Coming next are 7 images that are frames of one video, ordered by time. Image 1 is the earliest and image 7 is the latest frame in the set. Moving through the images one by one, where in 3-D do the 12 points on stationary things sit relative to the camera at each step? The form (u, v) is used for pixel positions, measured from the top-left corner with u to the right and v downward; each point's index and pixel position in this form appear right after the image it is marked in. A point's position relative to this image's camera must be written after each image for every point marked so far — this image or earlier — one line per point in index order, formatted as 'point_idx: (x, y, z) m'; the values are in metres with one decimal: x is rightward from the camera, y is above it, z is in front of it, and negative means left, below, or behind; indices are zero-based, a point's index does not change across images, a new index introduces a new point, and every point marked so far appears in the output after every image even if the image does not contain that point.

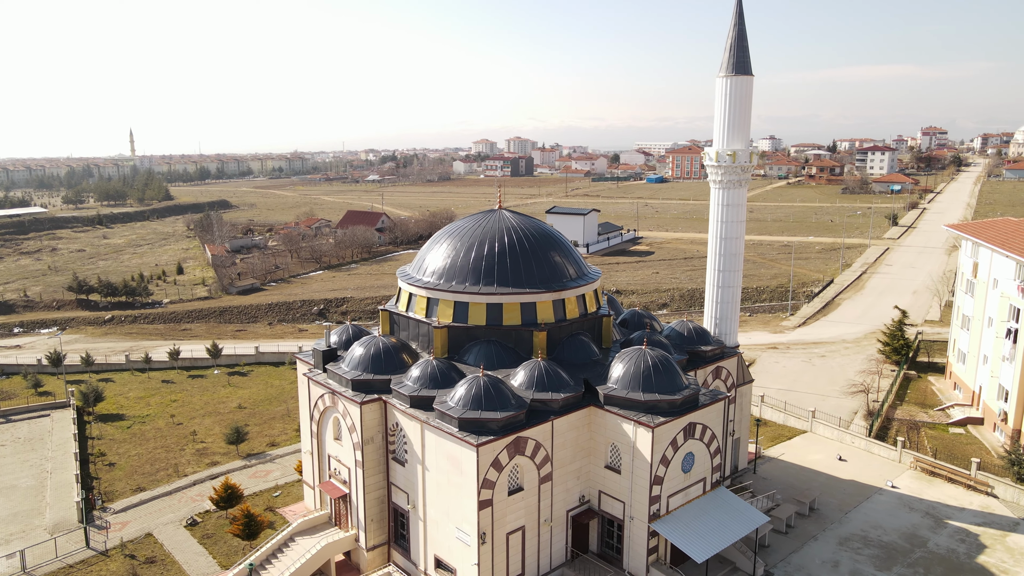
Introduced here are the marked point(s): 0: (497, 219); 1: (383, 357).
0: (-0.4, +1.8, +17.4) m
1: (-3.0, -1.6, +15.2) m
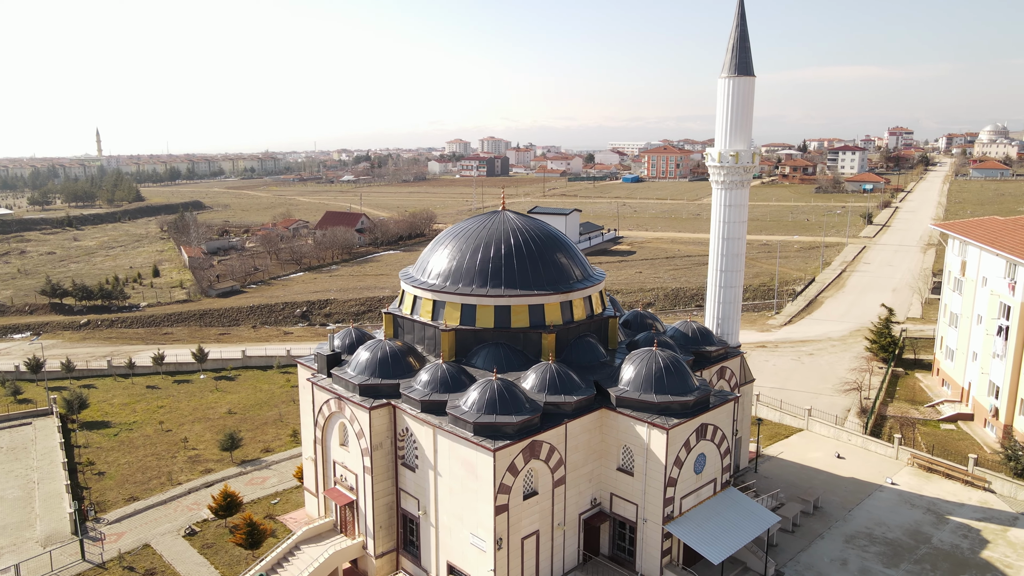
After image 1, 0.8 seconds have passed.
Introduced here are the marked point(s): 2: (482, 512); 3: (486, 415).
0: (-0.3, +1.8, +17.2) m
1: (-2.8, -1.7, +15.0) m
2: (-0.6, -4.3, +12.6) m
3: (-0.5, -2.5, +12.8) m
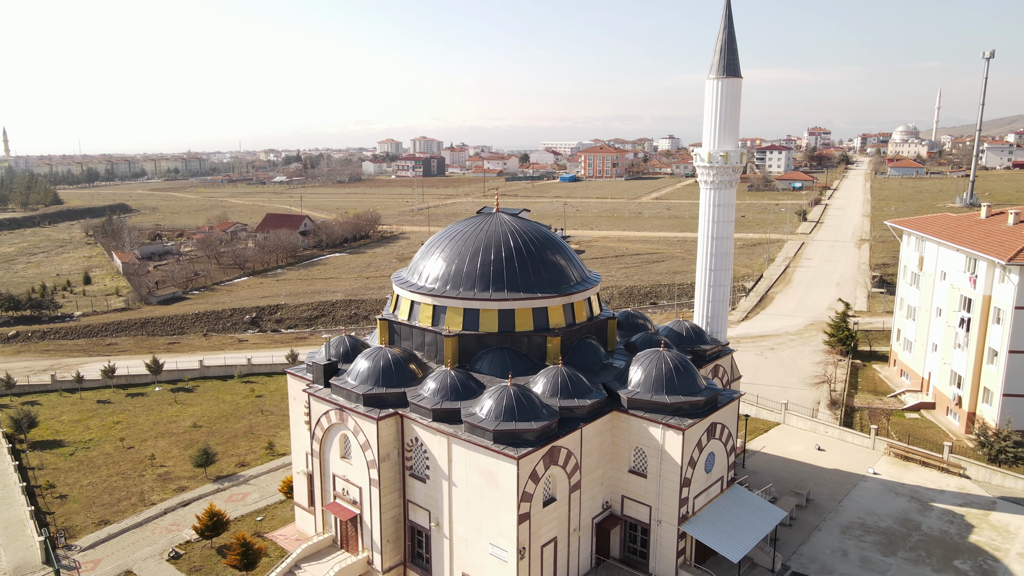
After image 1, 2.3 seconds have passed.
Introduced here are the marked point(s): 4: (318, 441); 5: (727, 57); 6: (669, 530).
0: (-0.4, +1.7, +16.9) m
1: (-2.6, -1.8, +14.4) m
2: (-0.2, -4.4, +12.3) m
3: (-0.1, -2.6, +12.5) m
4: (-4.5, -3.6, +15.2) m
5: (+6.0, +6.4, +18.1) m
6: (+3.3, -5.1, +13.8) m
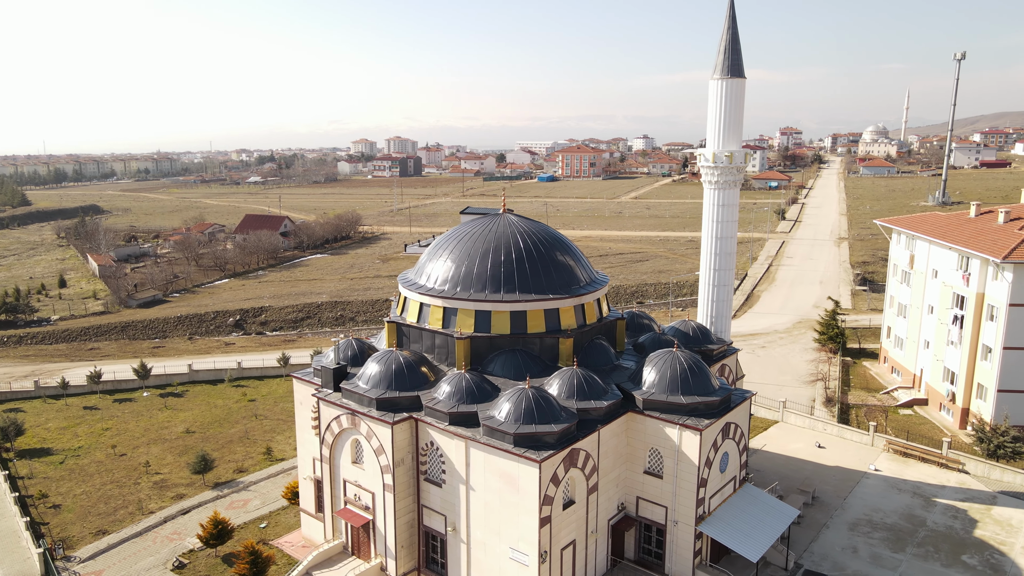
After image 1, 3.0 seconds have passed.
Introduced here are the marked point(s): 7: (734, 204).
0: (-0.2, +1.7, +16.8) m
1: (-2.3, -1.8, +14.3) m
2: (+0.2, -4.4, +12.2) m
3: (+0.3, -2.6, +12.4) m
4: (-4.2, -3.6, +15.0) m
5: (+6.1, +6.4, +18.1) m
6: (+3.7, -5.1, +13.8) m
7: (+6.5, +2.5, +19.0) m
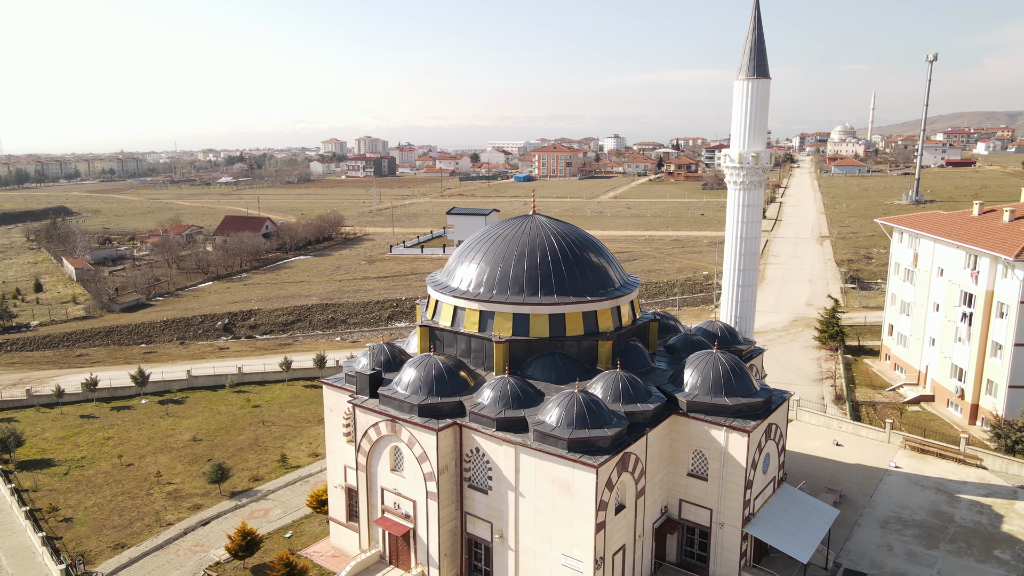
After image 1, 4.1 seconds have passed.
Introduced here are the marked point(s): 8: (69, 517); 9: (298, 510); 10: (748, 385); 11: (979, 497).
0: (+0.6, +1.6, +16.6) m
1: (-1.4, -1.9, +14.0) m
2: (+1.2, -4.5, +12.0) m
3: (+1.2, -2.7, +12.2) m
4: (-3.3, -3.7, +14.7) m
5: (+6.8, +6.4, +18.2) m
6: (+4.6, -5.2, +13.8) m
7: (+7.2, +2.5, +19.1) m
8: (-13.1, -6.8, +19.3) m
9: (-6.2, -6.4, +18.8) m
10: (+5.1, -2.1, +14.1) m
11: (+13.2, -5.9, +18.4) m
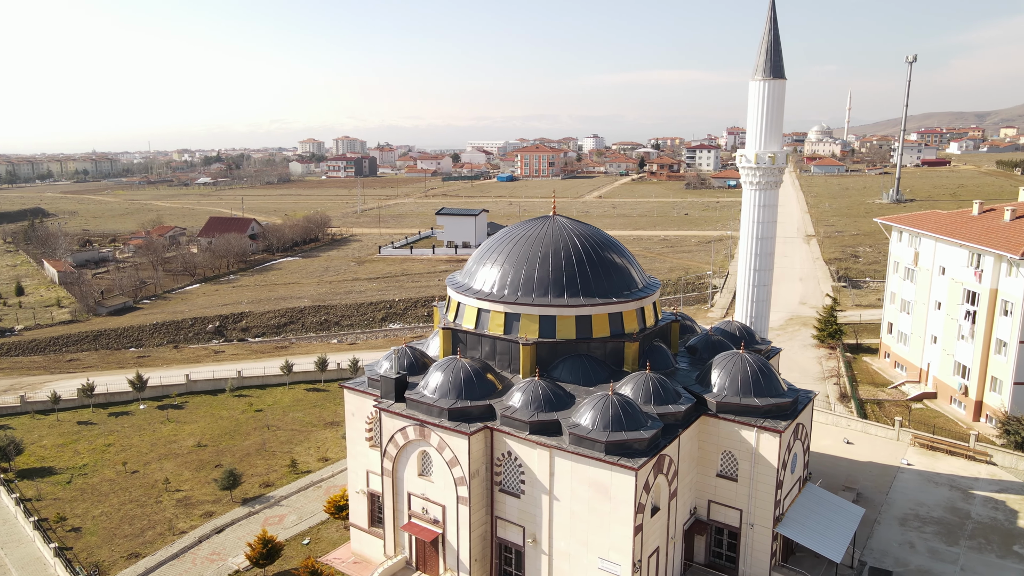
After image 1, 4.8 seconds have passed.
0: (+1.2, +1.6, +16.5) m
1: (-0.8, -2.0, +13.9) m
2: (+1.9, -4.5, +12.0) m
3: (+1.9, -2.7, +12.1) m
4: (-2.7, -3.8, +14.5) m
5: (+7.3, +6.4, +18.2) m
6: (+5.3, -5.2, +13.8) m
7: (+7.7, +2.5, +19.1) m
8: (-12.6, -6.9, +18.9) m
9: (-5.6, -6.5, +18.6) m
10: (+5.7, -2.1, +14.1) m
11: (+13.7, -5.8, +18.6) m
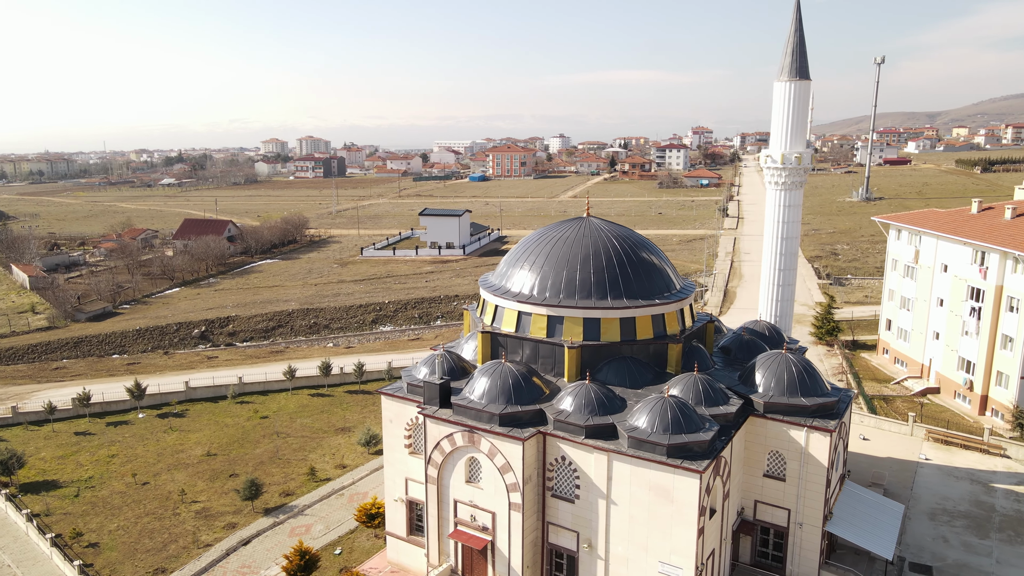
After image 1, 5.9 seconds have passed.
0: (+2.0, +1.5, +16.4) m
1: (+0.2, -2.1, +13.7) m
2: (+3.0, -4.6, +11.9) m
3: (+3.0, -2.7, +12.1) m
4: (-1.7, -3.9, +14.3) m
5: (+8.1, +6.4, +18.4) m
6: (+6.3, -5.2, +13.9) m
7: (+8.4, +2.5, +19.3) m
8: (-11.7, -7.1, +18.3) m
9: (-4.7, -6.6, +18.3) m
10: (+6.8, -2.1, +14.2) m
11: (+14.6, -5.8, +19.0) m
